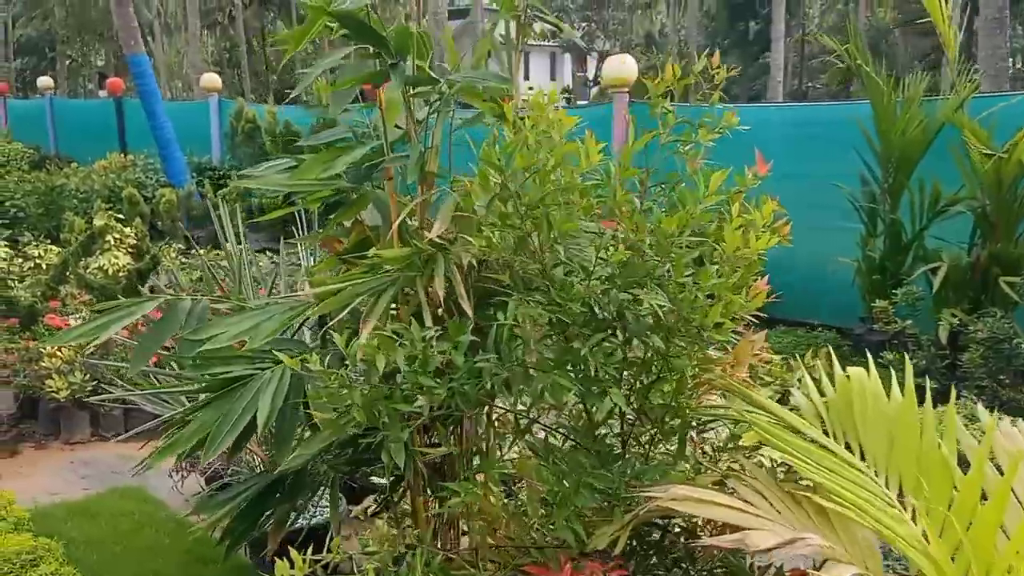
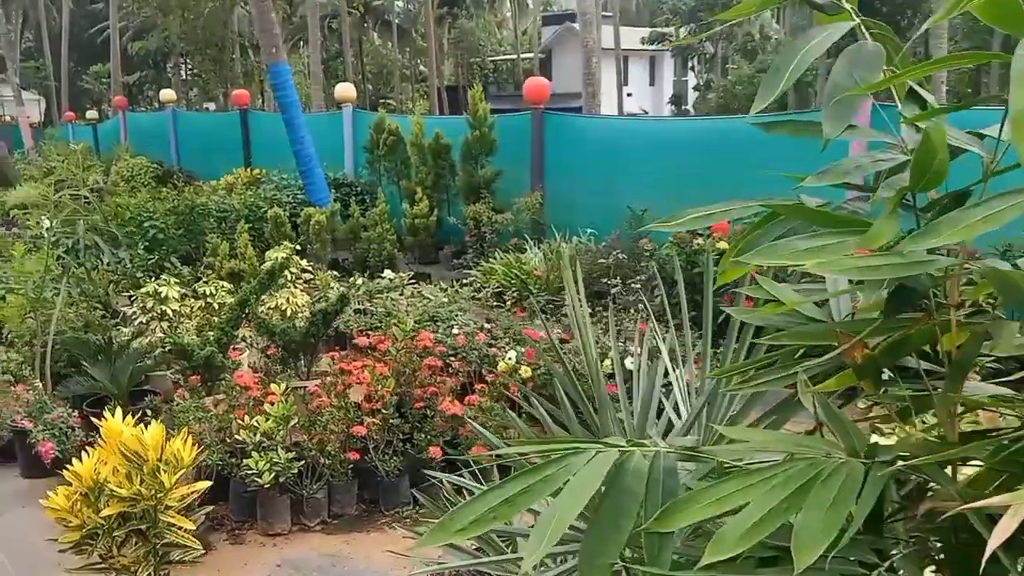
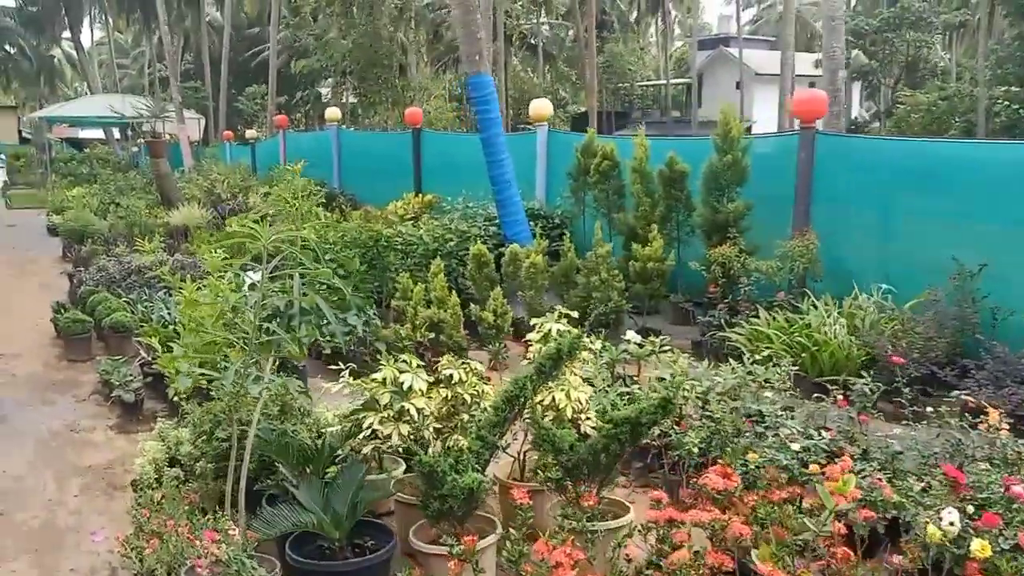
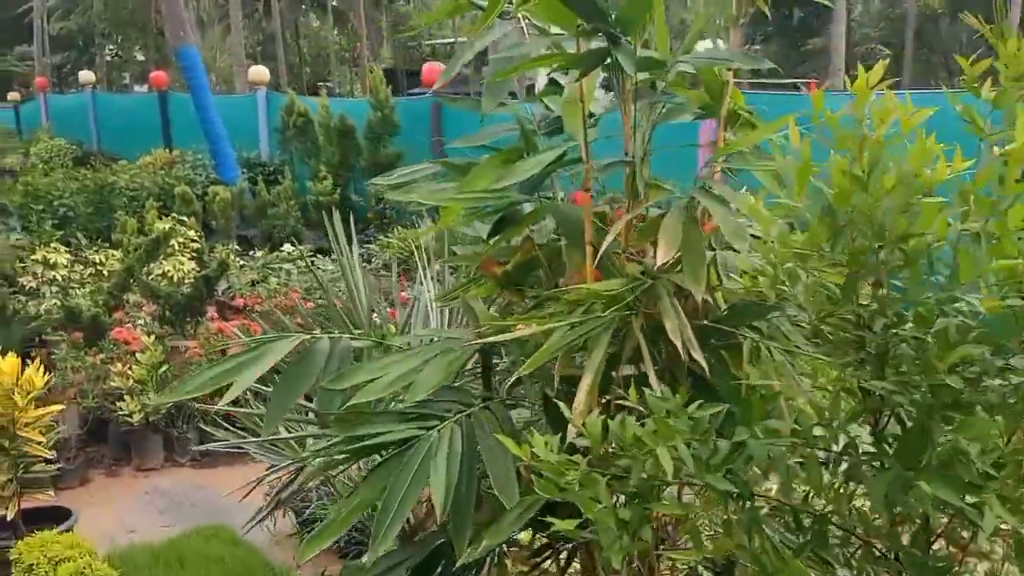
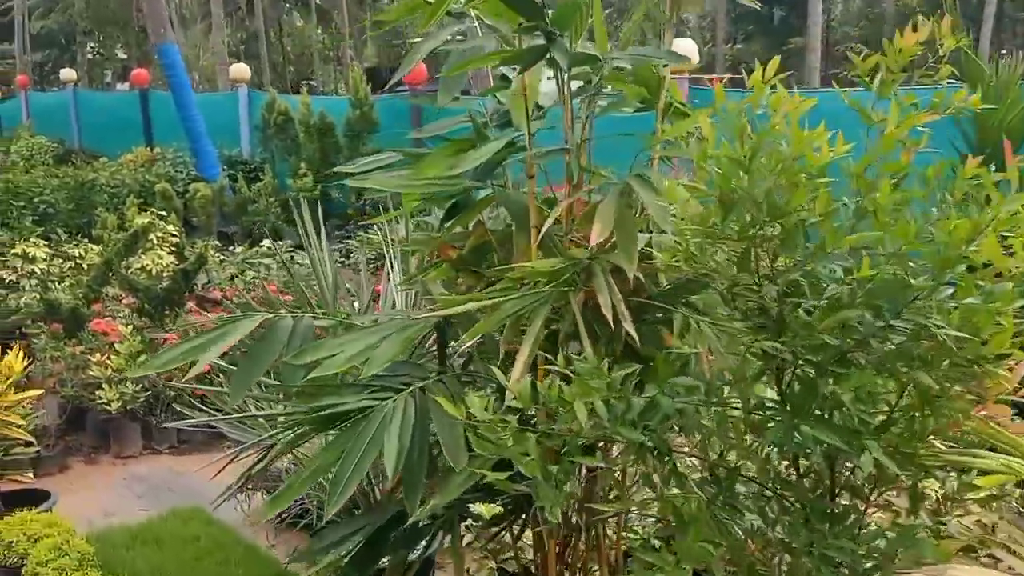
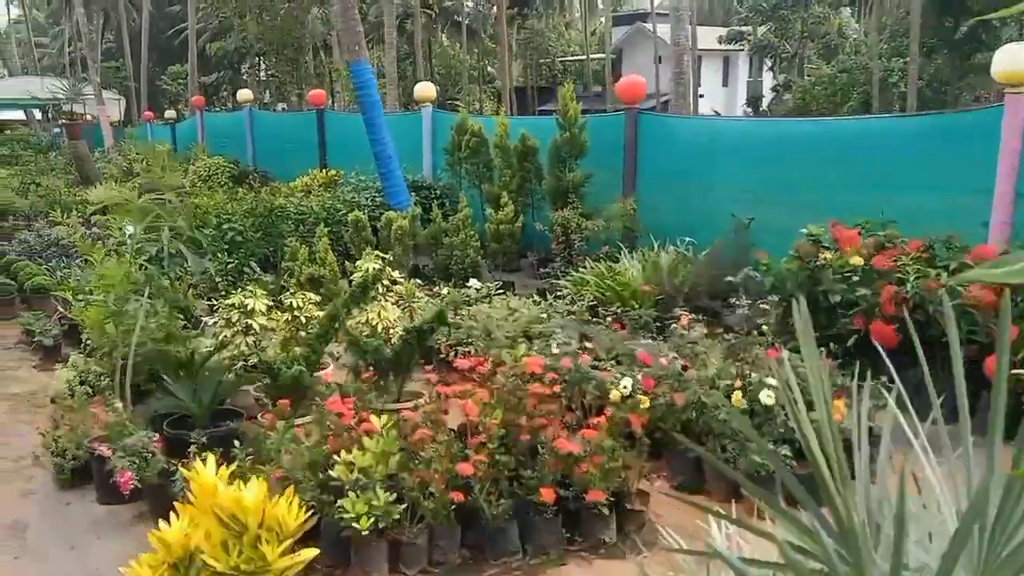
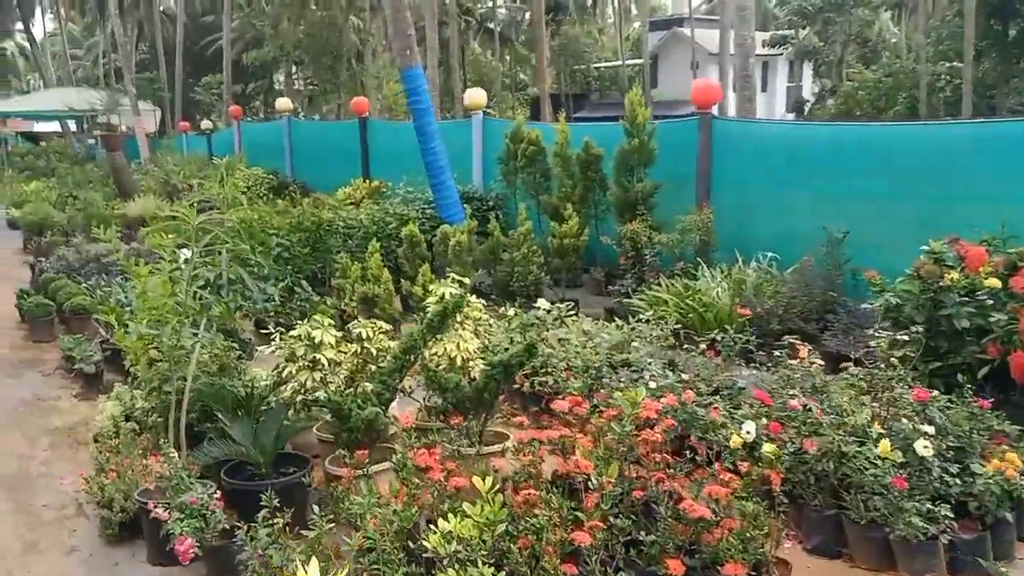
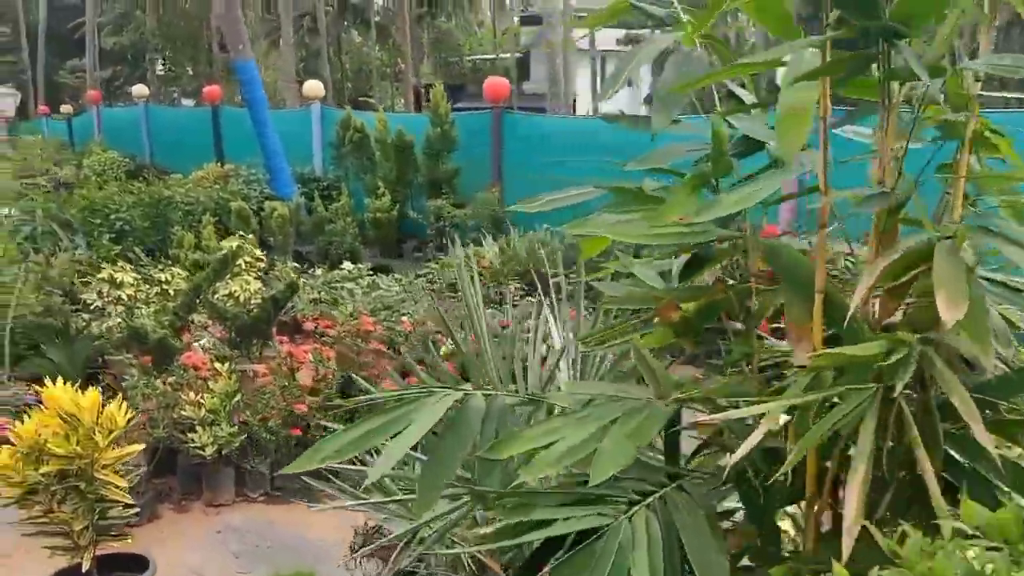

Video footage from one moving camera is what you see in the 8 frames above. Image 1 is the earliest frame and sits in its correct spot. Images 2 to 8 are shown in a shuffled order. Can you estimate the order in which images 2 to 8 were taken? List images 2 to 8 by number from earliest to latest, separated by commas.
5, 4, 8, 2, 6, 7, 3
